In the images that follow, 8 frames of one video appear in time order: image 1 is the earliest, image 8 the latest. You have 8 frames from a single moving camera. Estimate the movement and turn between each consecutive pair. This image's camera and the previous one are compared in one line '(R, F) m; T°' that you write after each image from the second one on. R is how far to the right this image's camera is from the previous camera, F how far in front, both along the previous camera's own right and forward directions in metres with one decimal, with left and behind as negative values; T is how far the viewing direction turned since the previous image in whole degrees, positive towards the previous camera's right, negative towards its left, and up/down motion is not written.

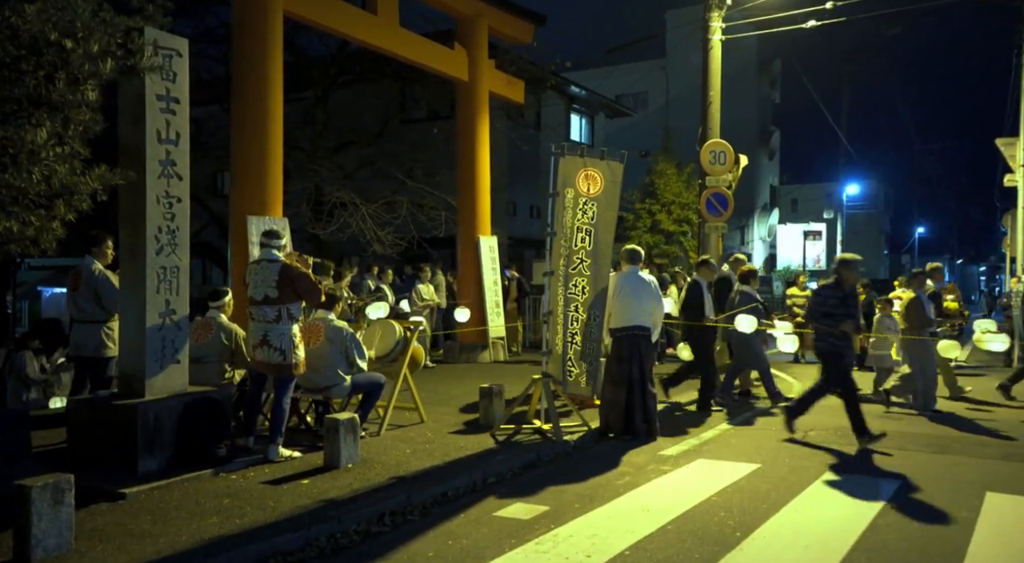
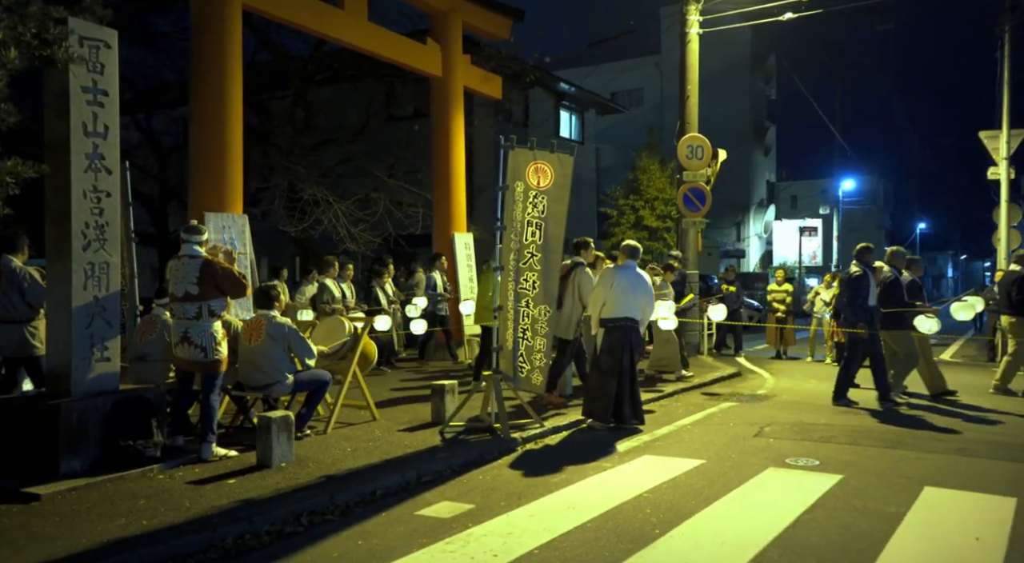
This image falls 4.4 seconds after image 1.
(+0.5, +0.1) m; 0°
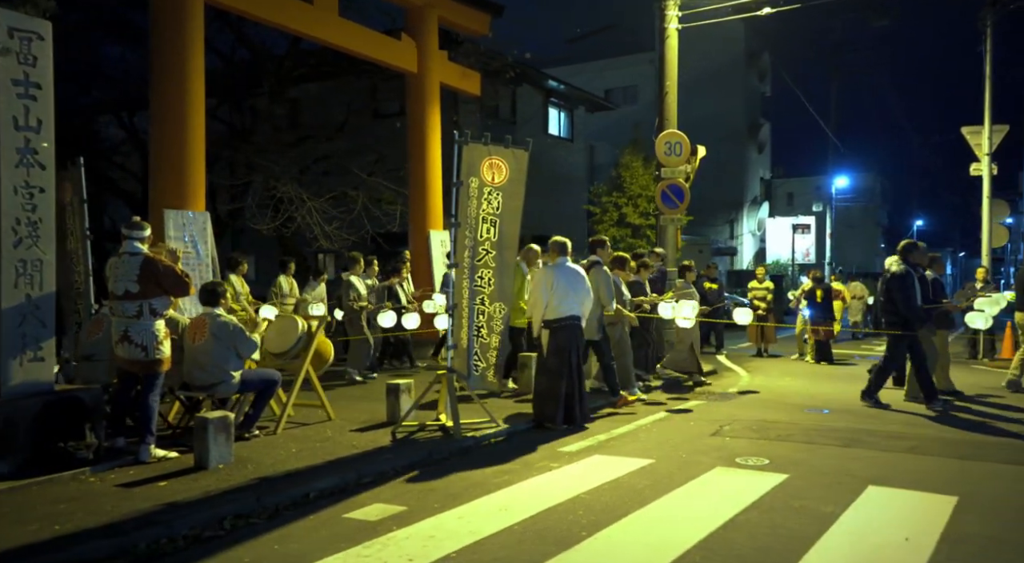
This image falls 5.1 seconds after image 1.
(+0.4, +0.1) m; 0°
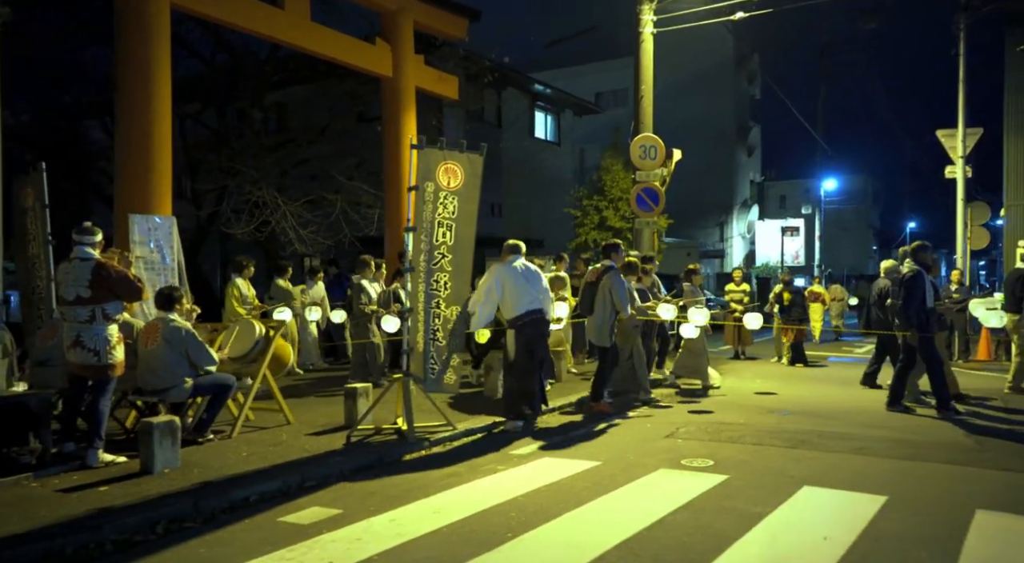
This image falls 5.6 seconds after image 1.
(+0.4, -0.1) m; 0°
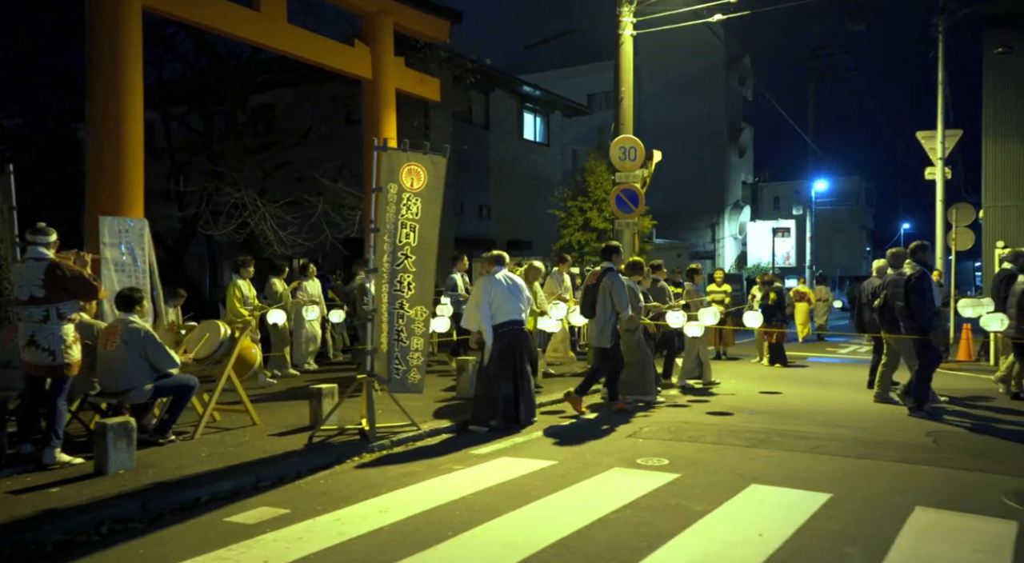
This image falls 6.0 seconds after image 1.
(+0.3, 0.0) m; 0°
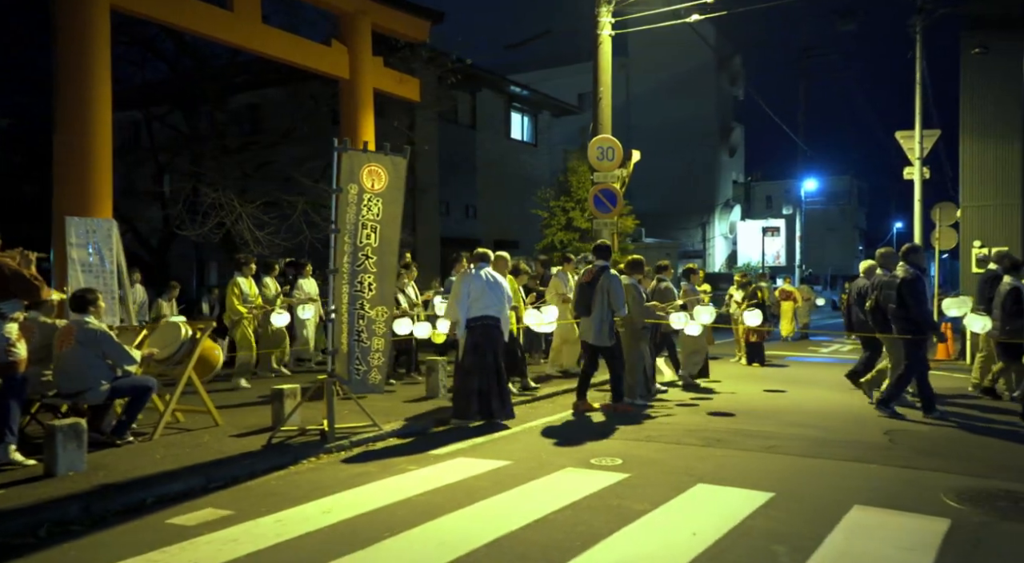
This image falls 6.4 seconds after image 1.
(+0.3, 0.0) m; 0°
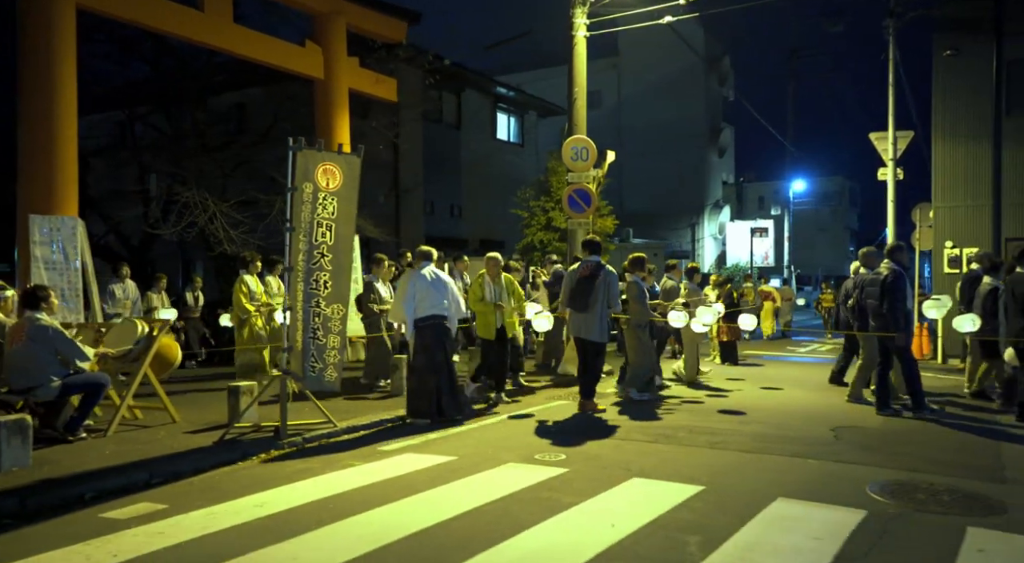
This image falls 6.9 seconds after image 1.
(+0.4, -0.1) m; 0°
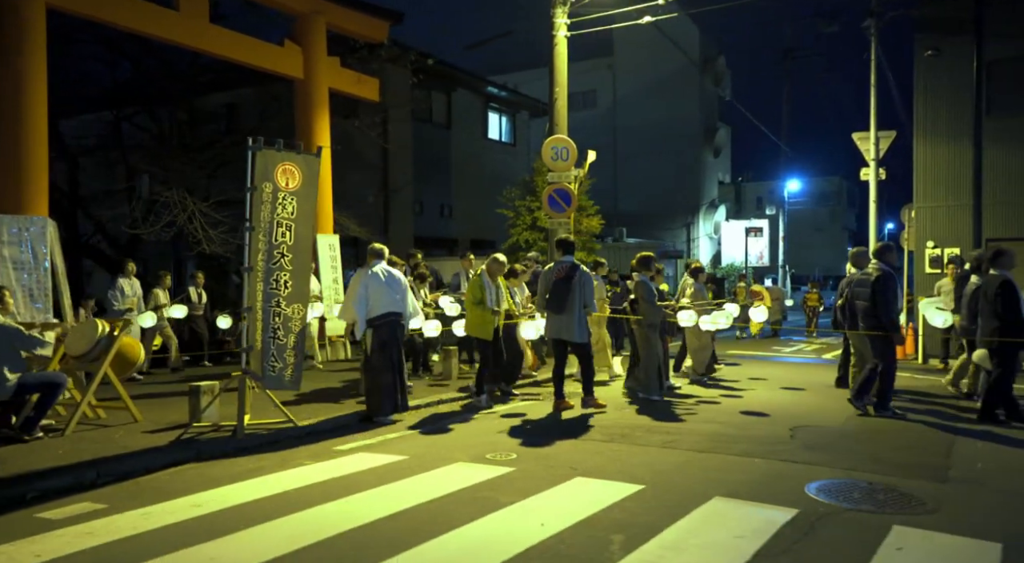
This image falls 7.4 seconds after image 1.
(+0.4, 0.0) m; 0°
